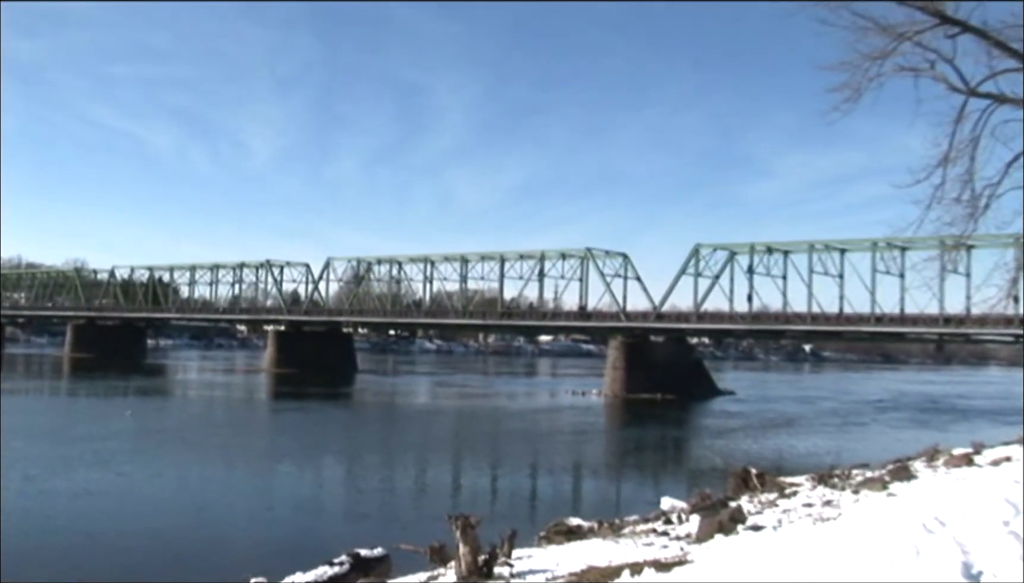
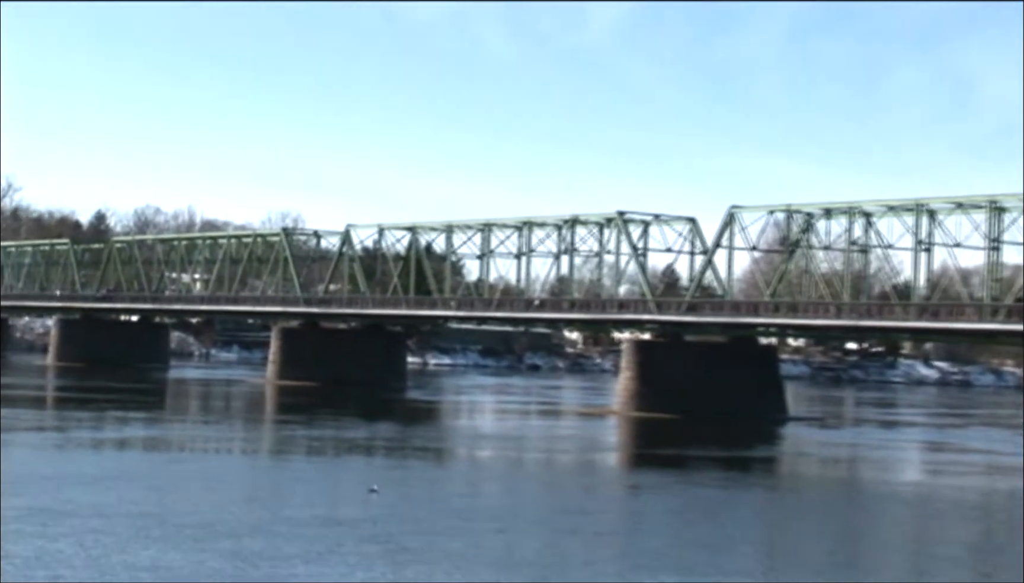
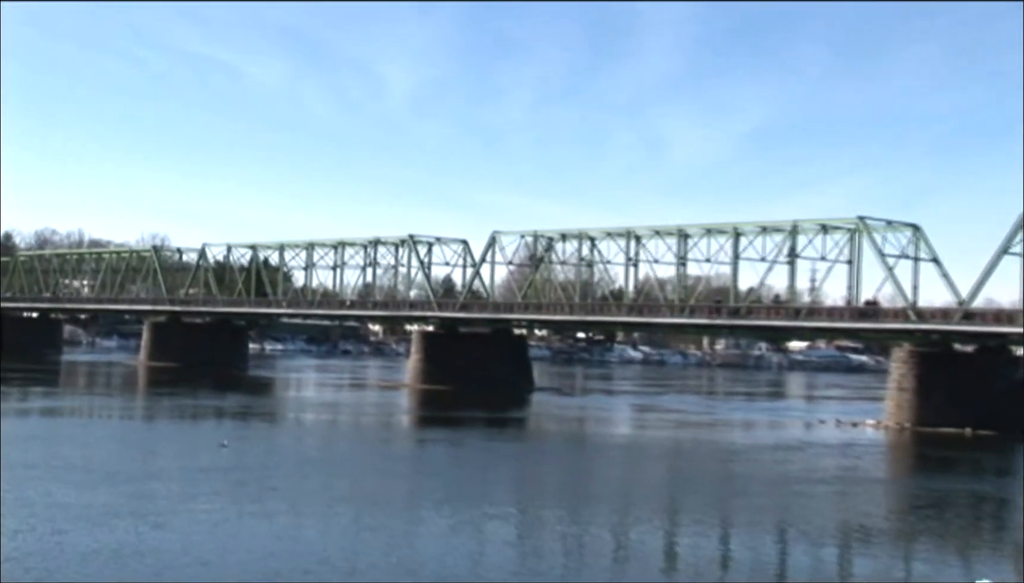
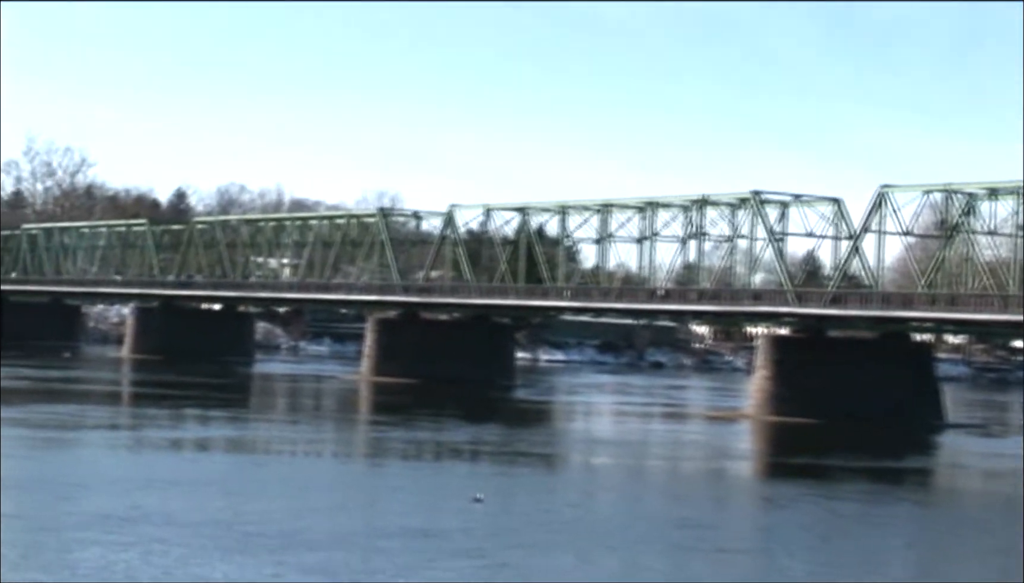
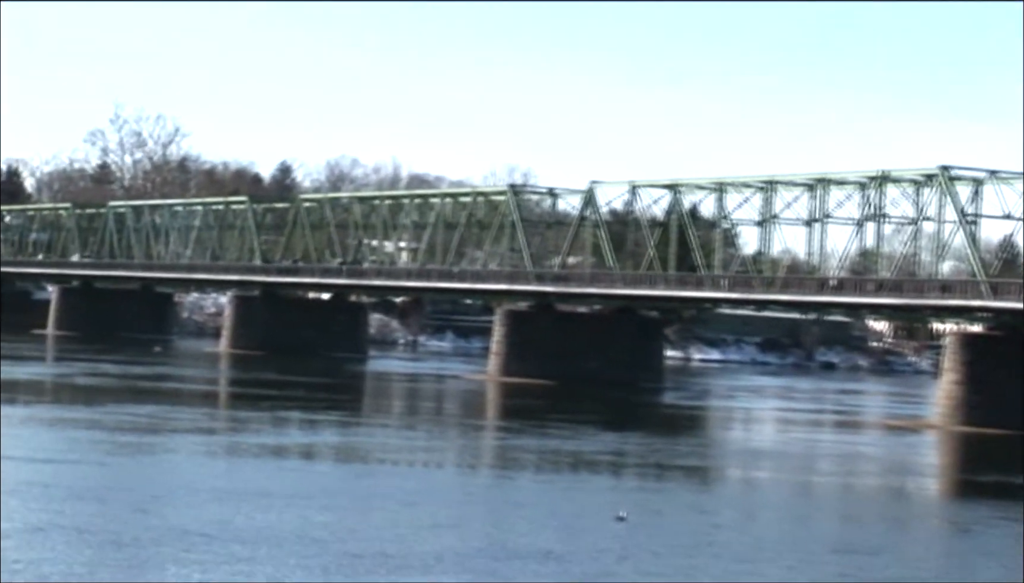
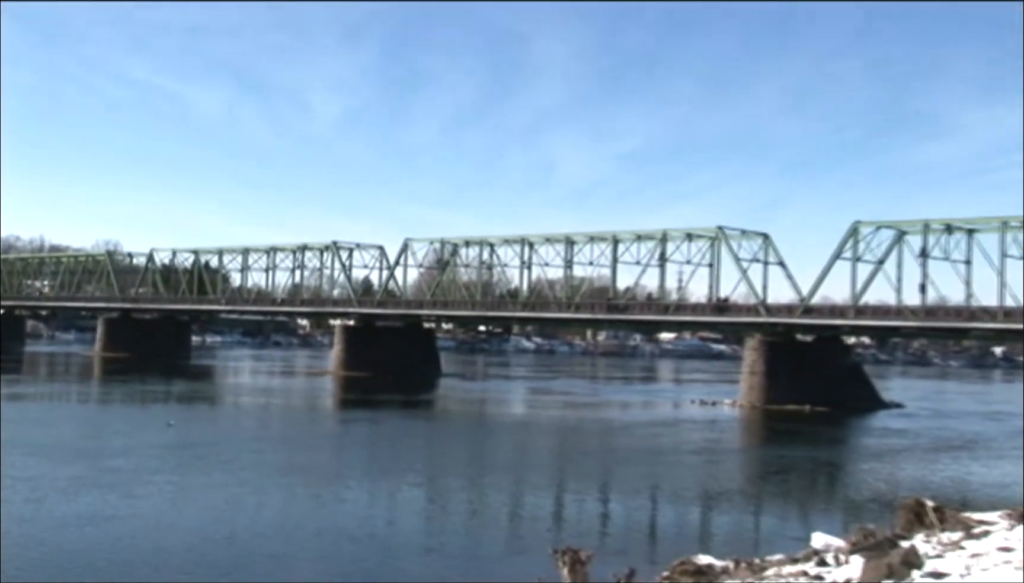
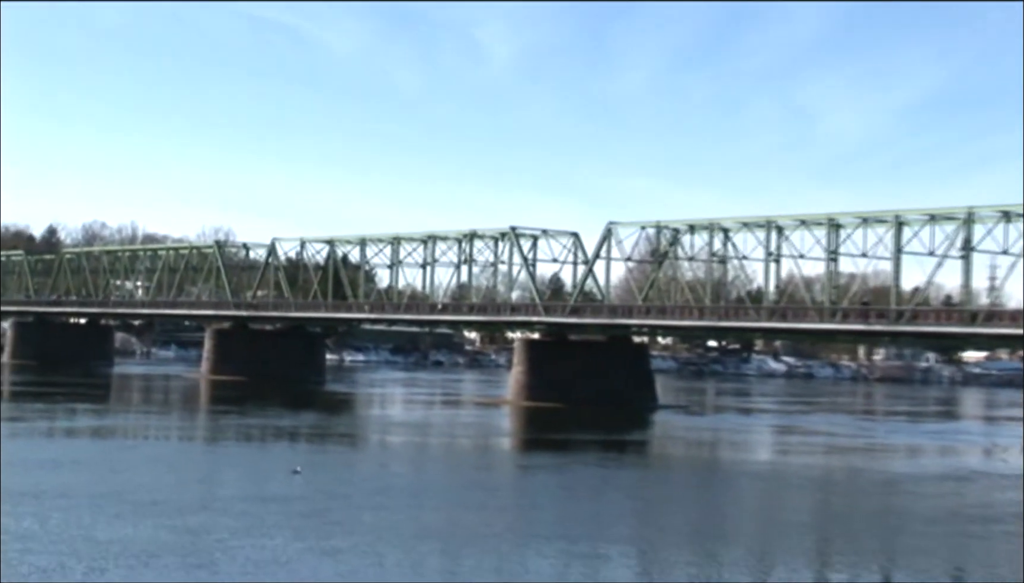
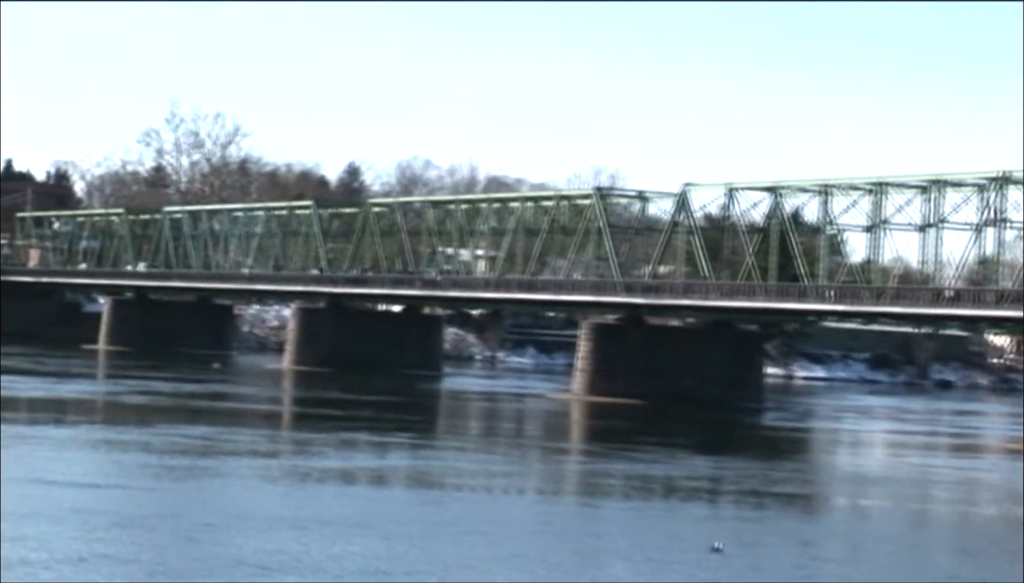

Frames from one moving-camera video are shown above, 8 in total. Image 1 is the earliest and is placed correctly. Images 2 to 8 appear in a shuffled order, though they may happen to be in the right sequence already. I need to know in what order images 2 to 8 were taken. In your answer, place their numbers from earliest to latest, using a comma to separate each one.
6, 3, 7, 2, 4, 5, 8
